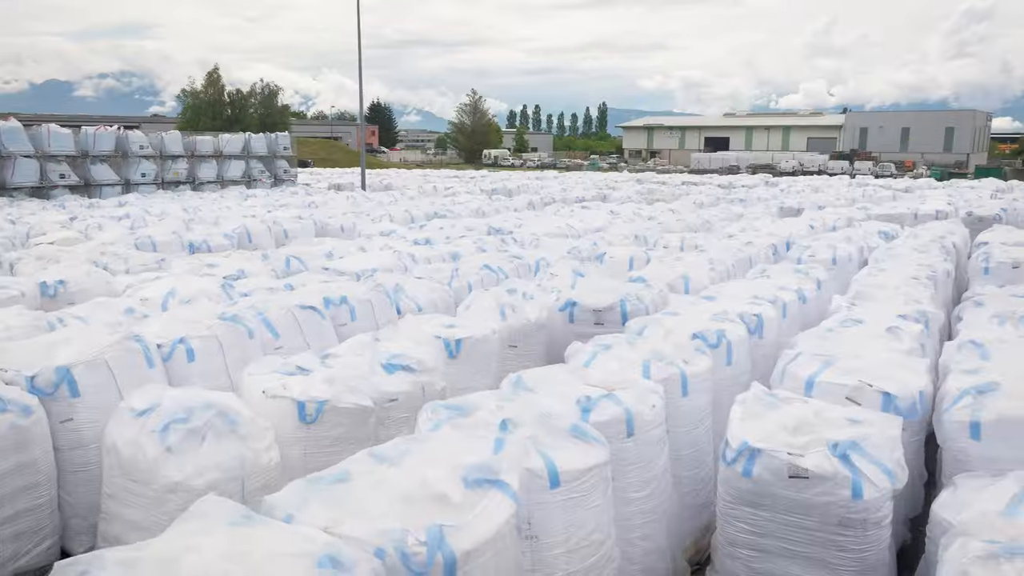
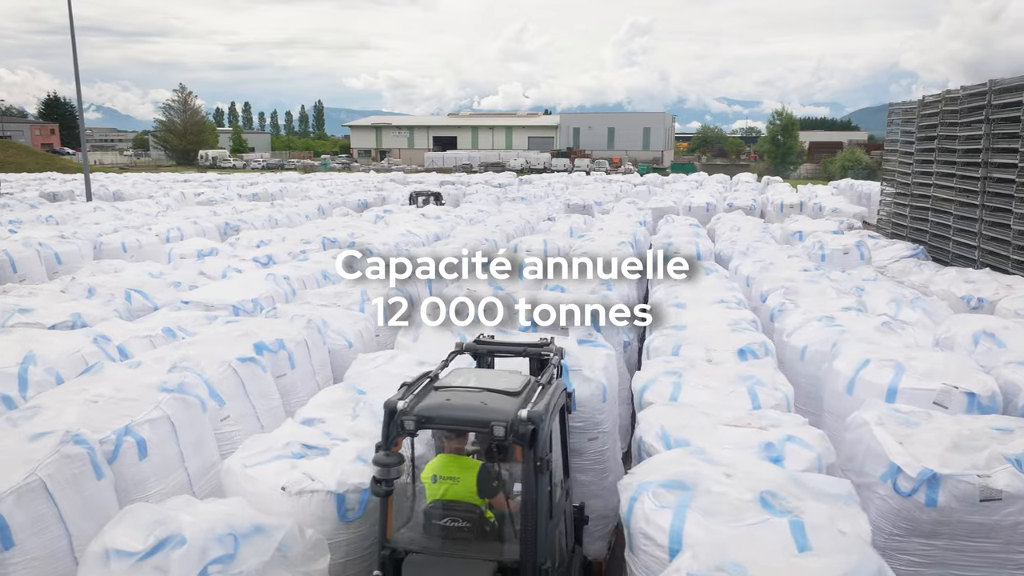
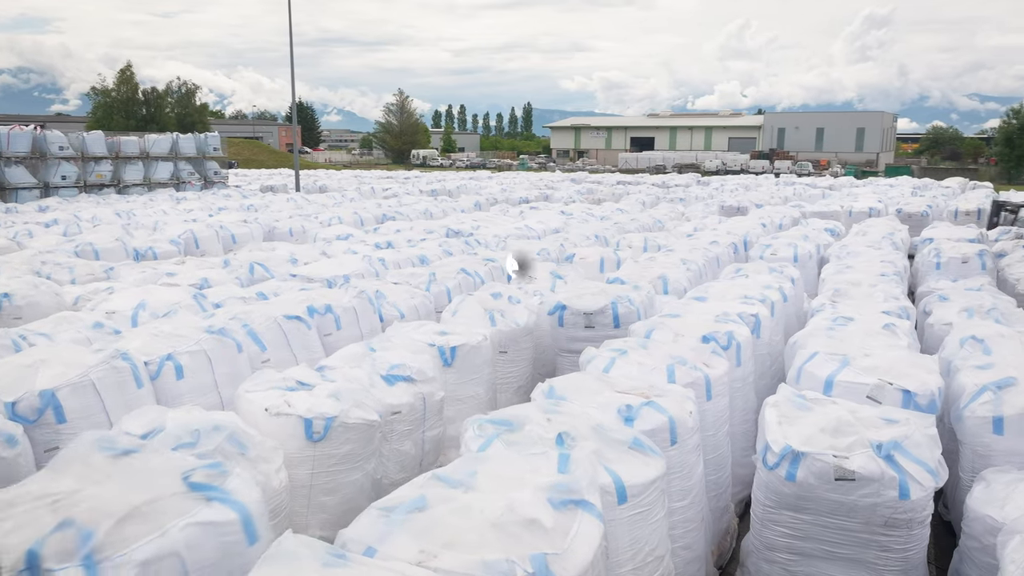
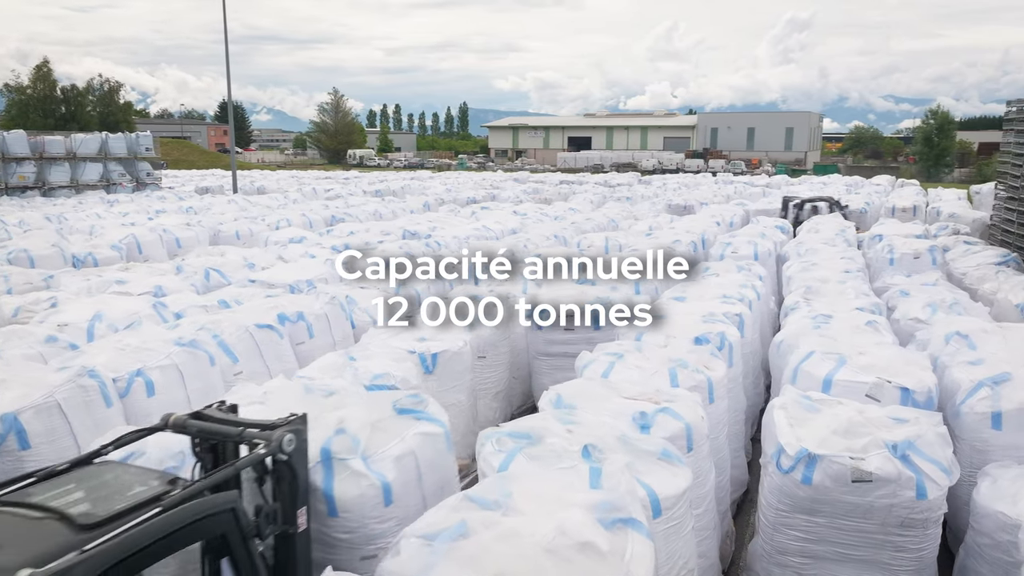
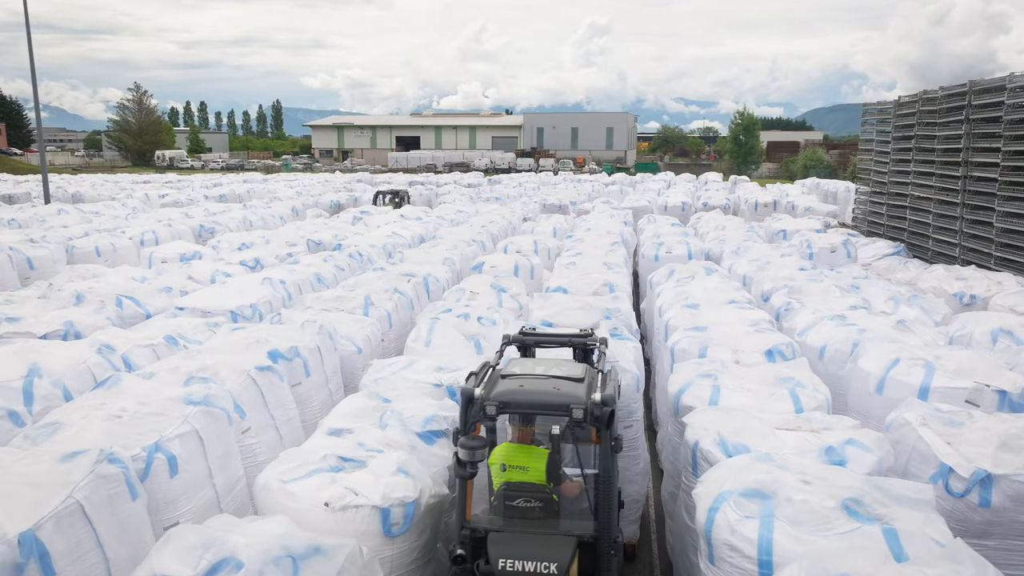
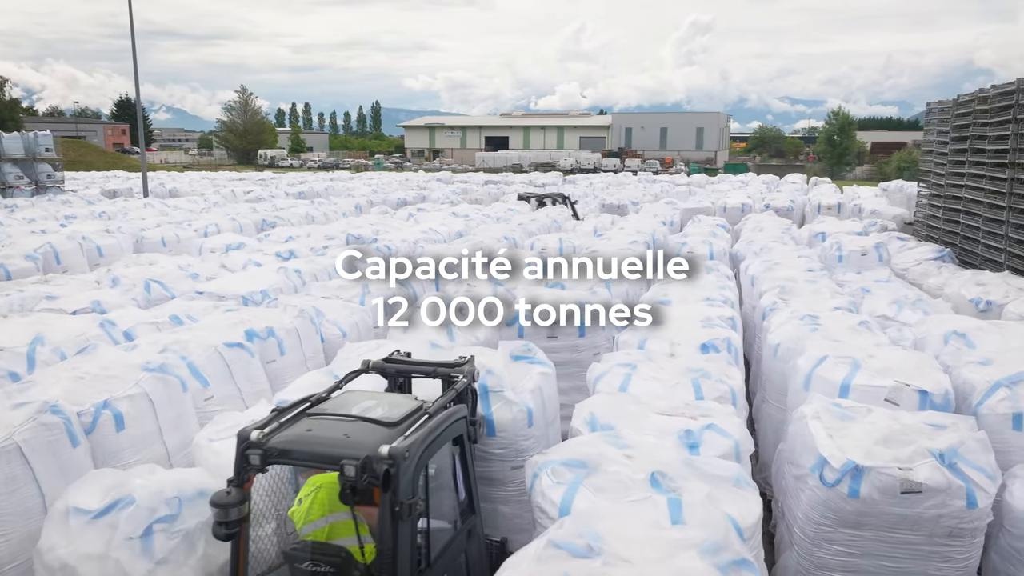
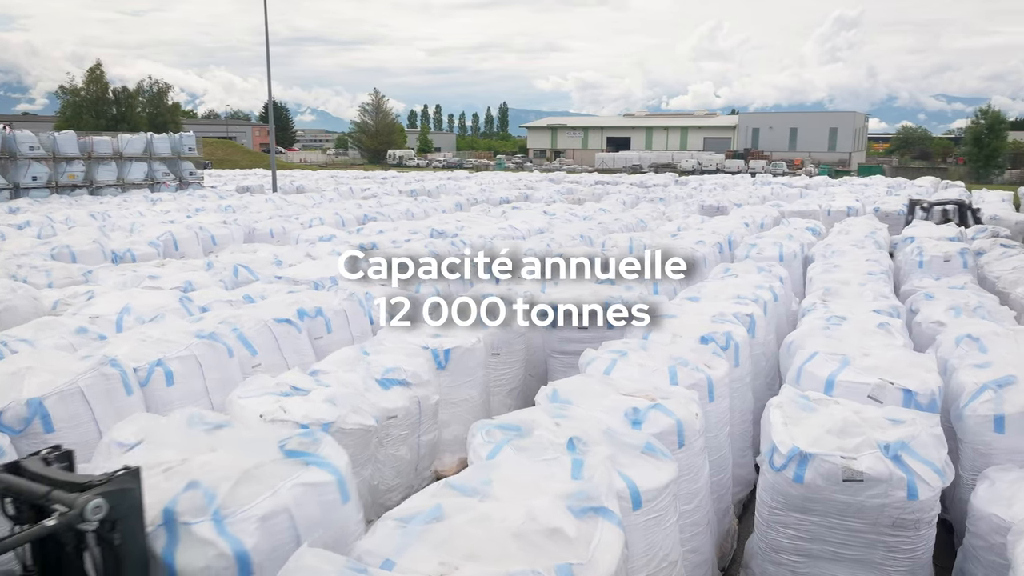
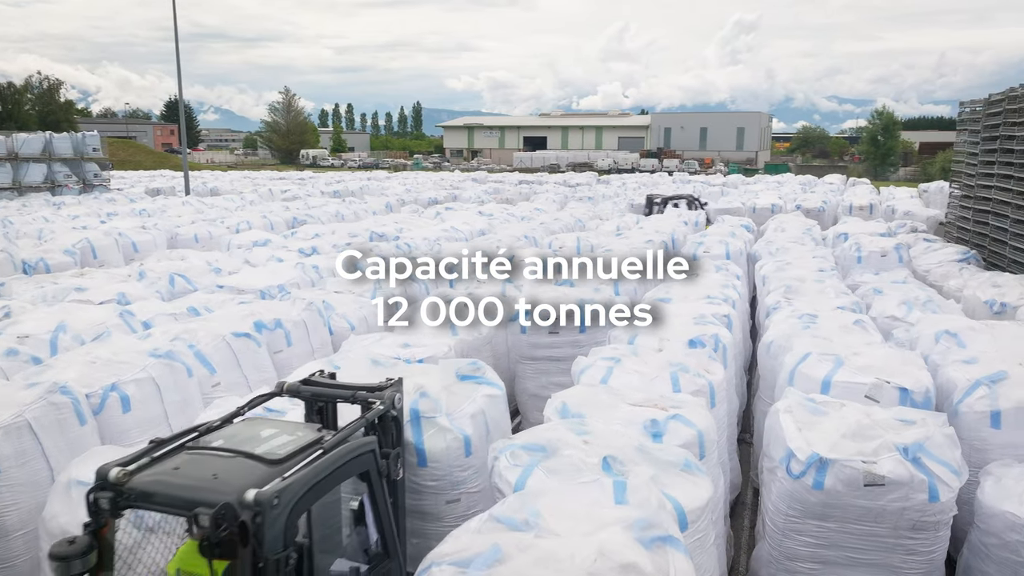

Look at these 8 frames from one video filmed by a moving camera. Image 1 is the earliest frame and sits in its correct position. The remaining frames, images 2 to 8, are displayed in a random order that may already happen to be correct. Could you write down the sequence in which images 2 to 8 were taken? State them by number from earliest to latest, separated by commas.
3, 7, 4, 8, 6, 2, 5
